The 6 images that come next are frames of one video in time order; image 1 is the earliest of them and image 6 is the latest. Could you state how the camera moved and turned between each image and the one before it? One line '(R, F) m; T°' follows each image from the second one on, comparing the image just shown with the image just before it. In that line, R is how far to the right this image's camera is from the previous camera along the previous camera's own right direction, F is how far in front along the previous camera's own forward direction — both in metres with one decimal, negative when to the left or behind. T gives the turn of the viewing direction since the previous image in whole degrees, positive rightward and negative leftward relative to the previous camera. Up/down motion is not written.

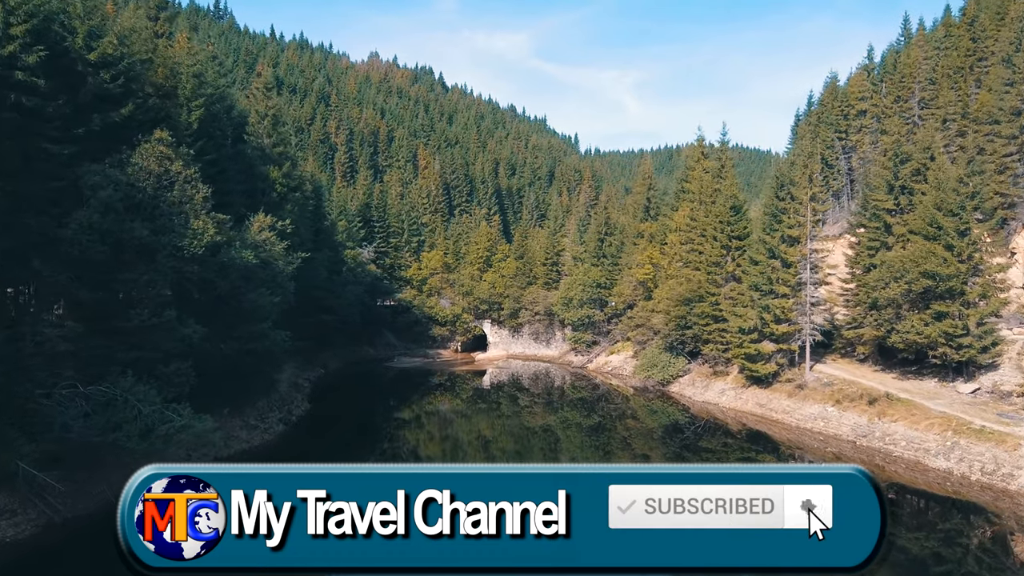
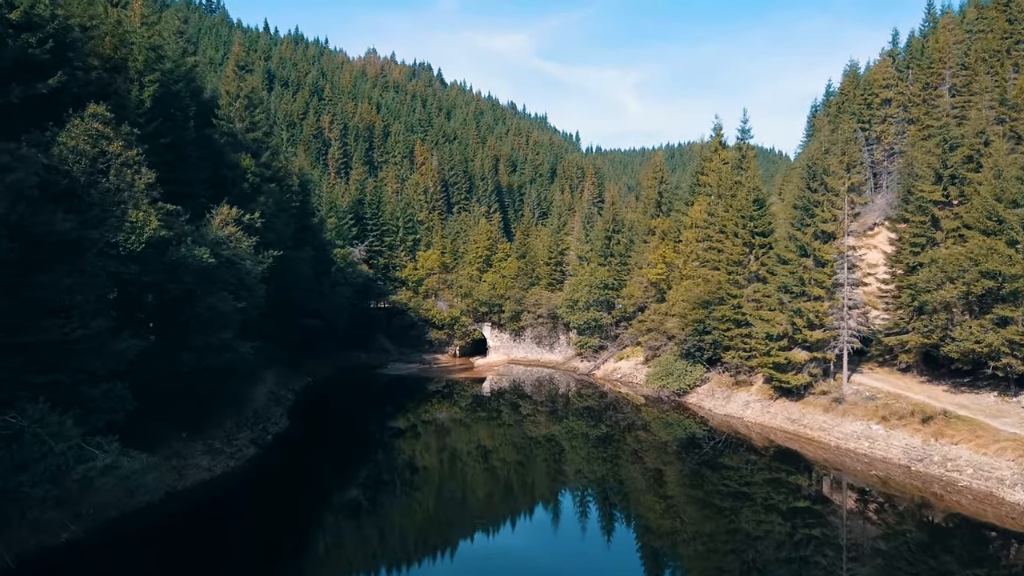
(-0.1, +4.4) m; 0°
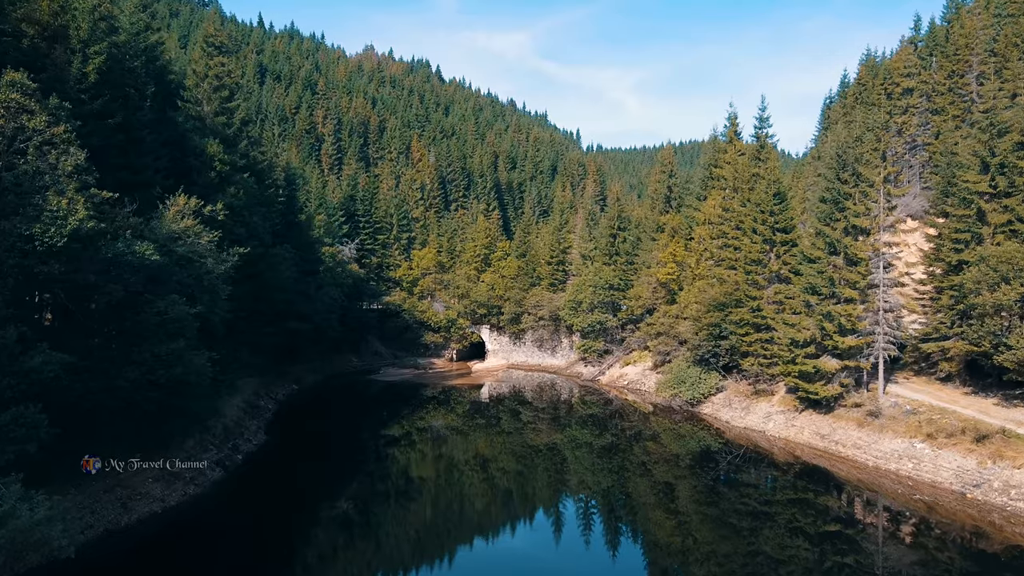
(0.0, +3.7) m; 0°
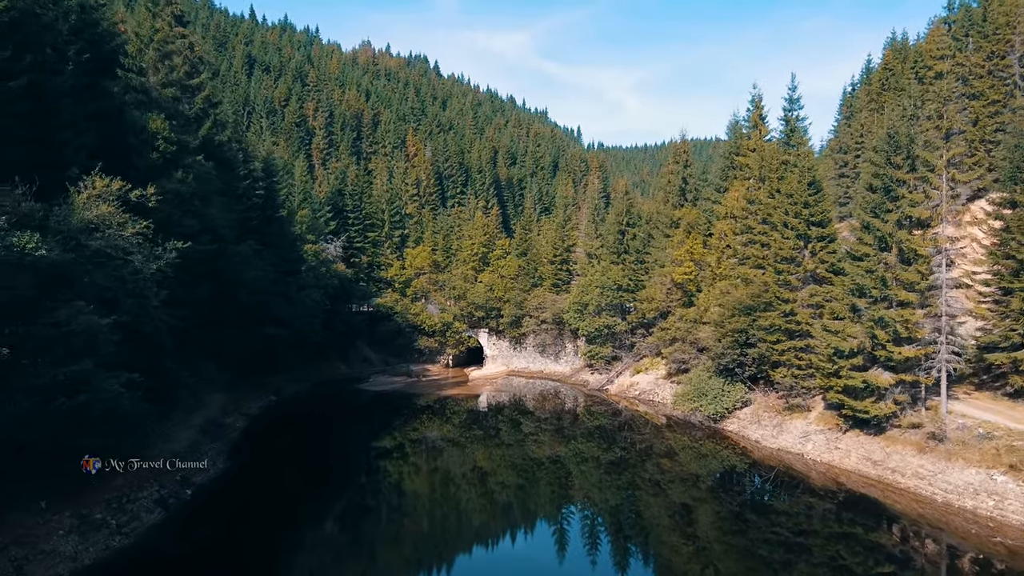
(0.0, +4.9) m; 0°
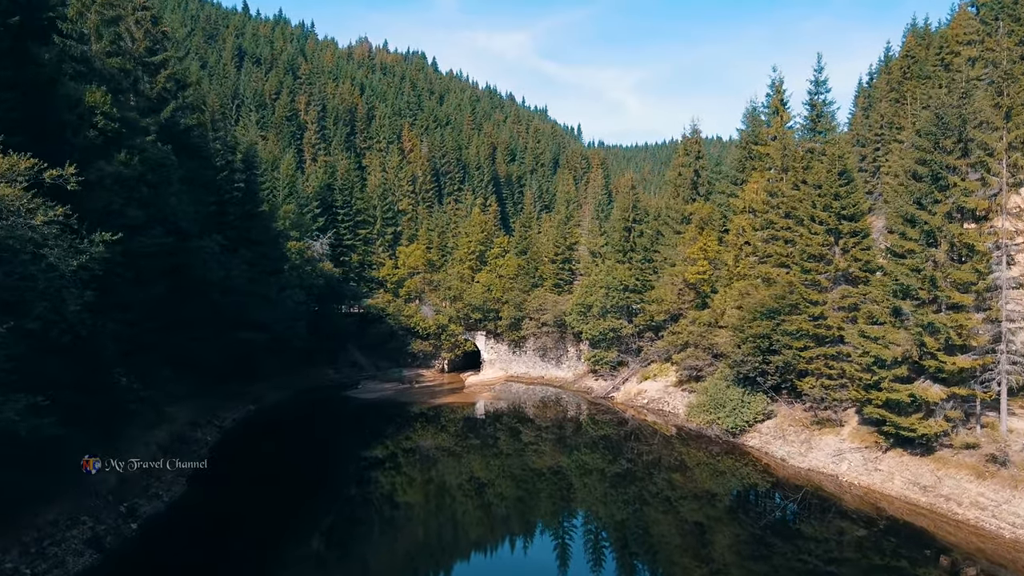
(0.0, +3.6) m; 0°
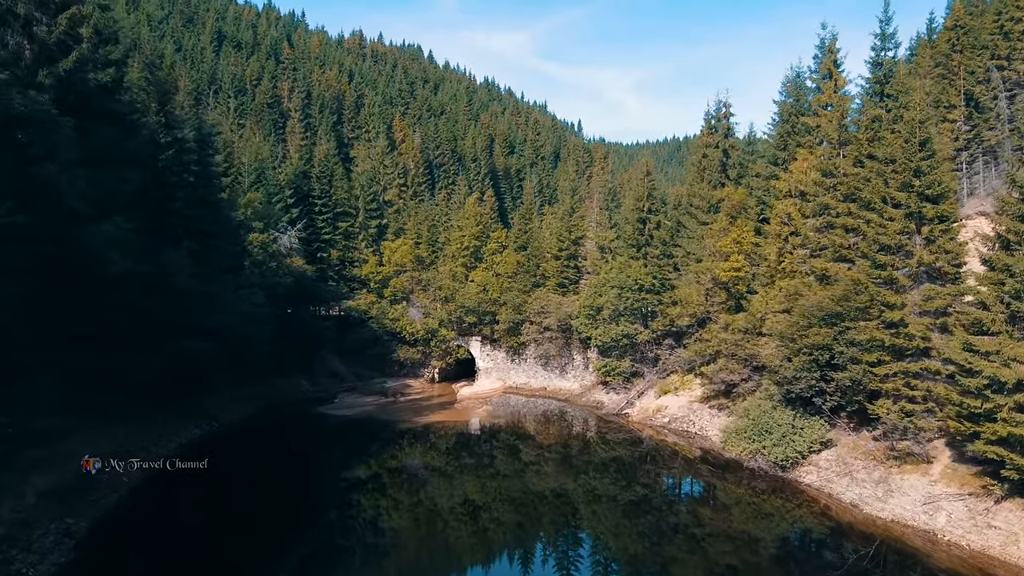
(+0.1, +6.8) m; 0°
